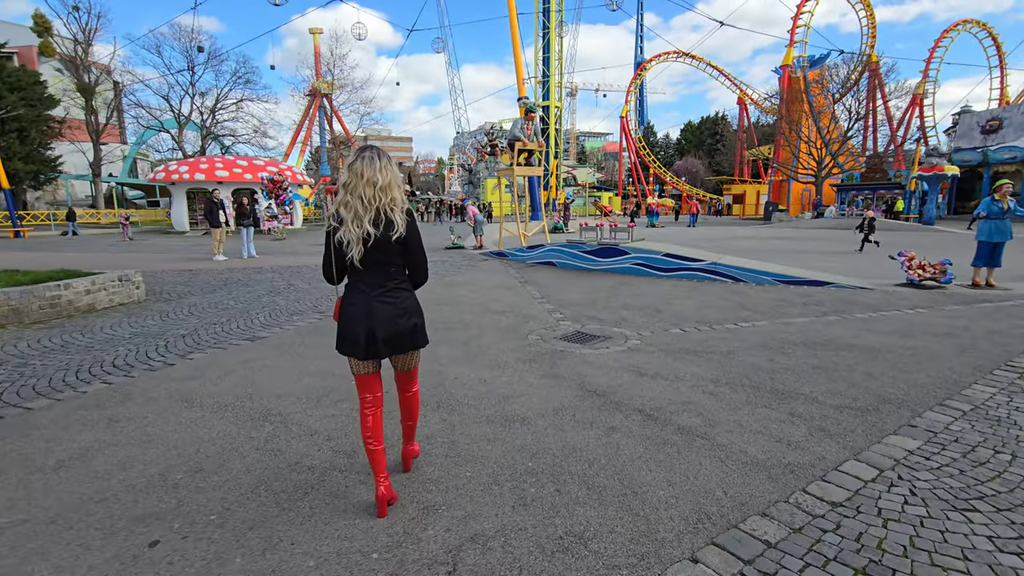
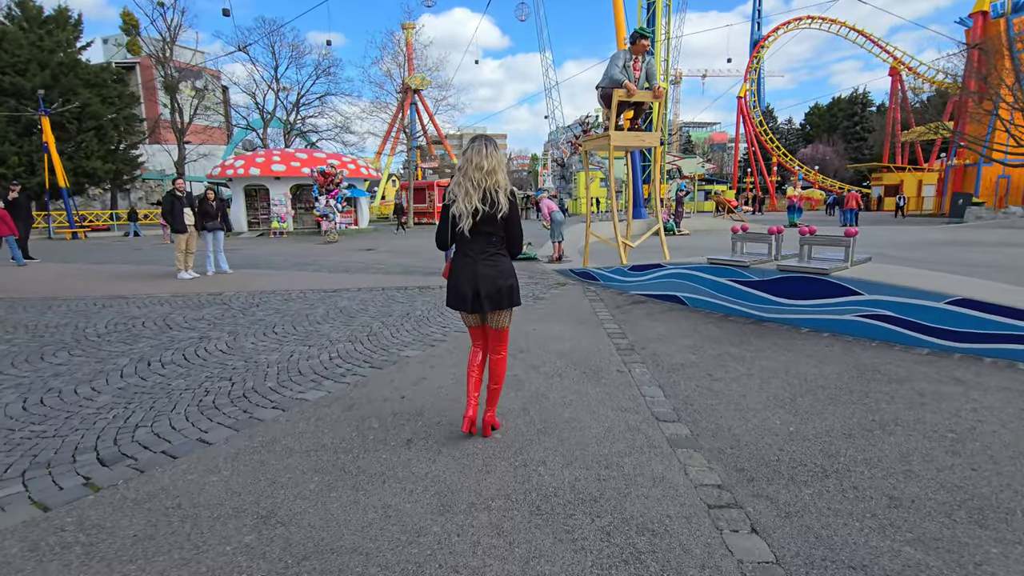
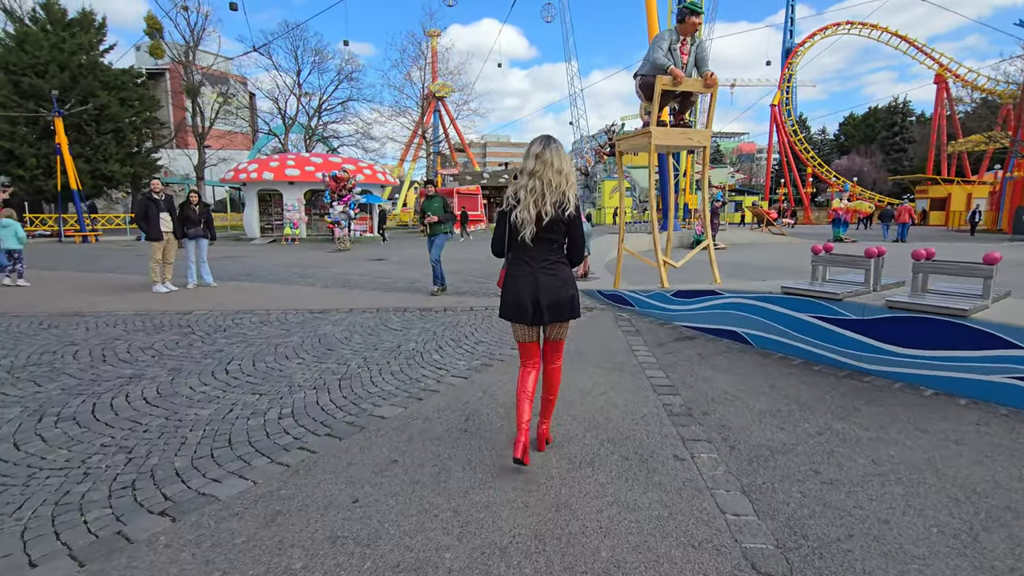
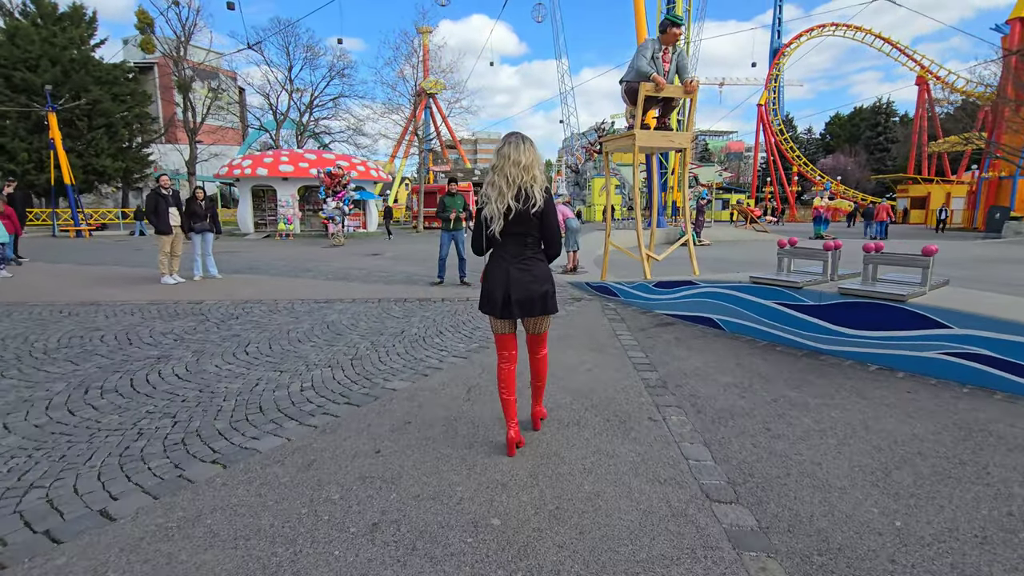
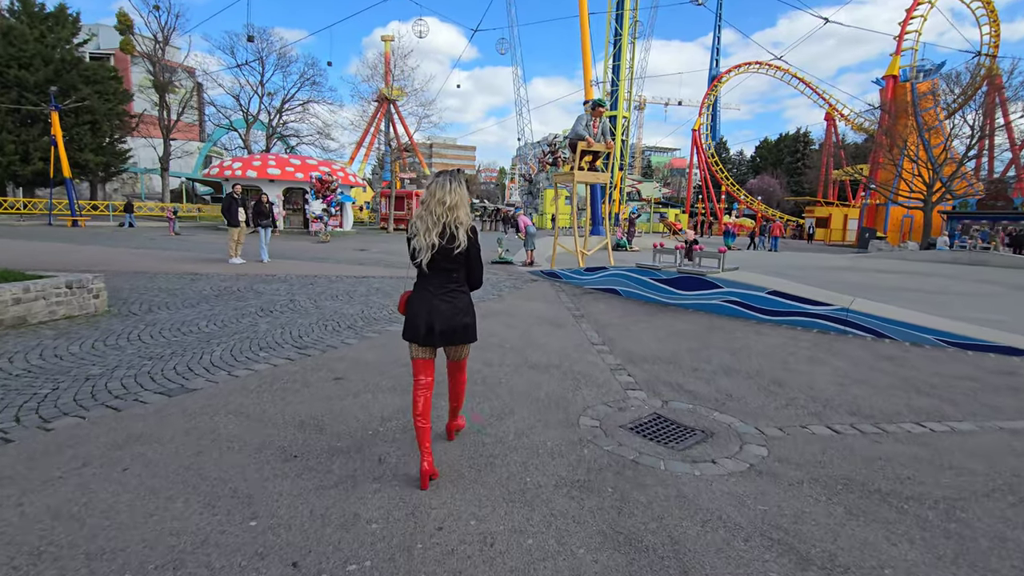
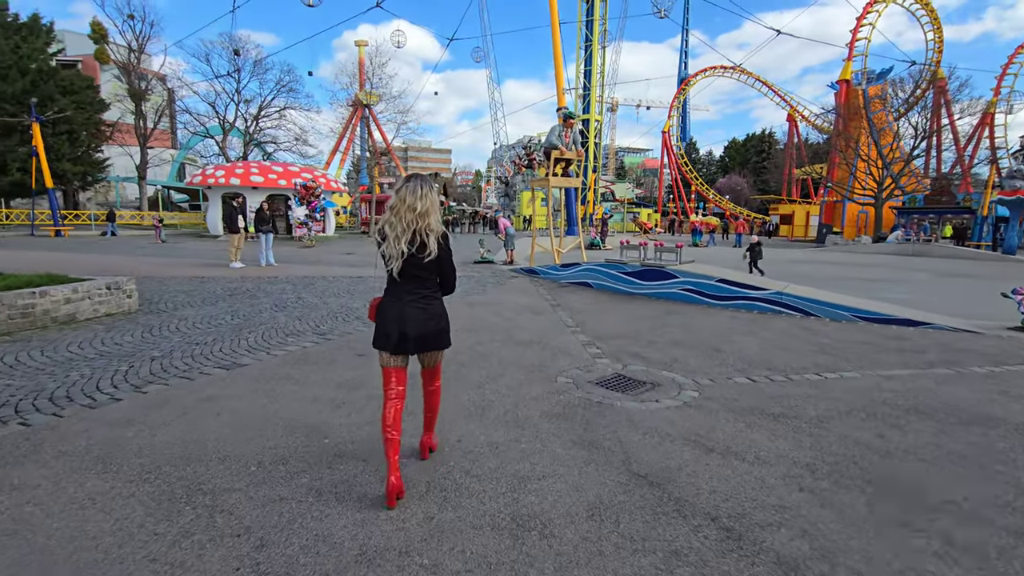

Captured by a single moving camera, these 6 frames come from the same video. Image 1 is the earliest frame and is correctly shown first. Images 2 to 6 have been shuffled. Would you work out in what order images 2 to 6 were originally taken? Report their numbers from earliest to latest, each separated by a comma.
6, 5, 2, 4, 3
